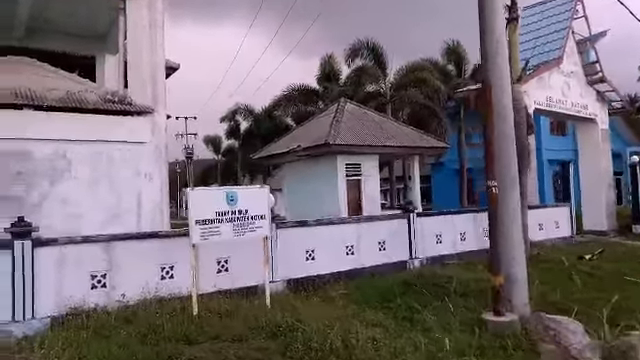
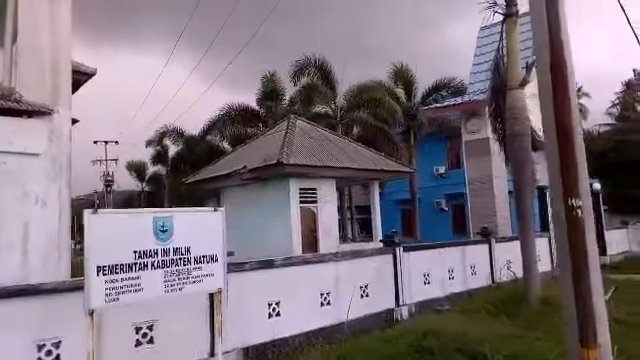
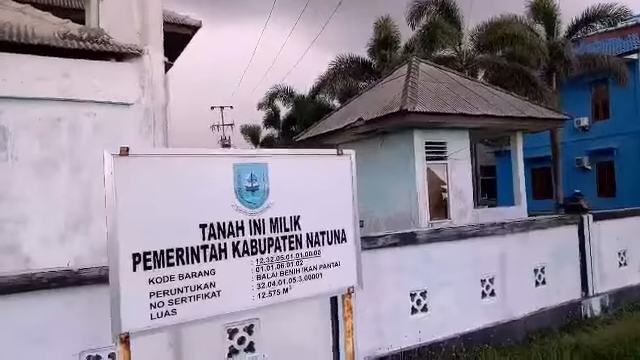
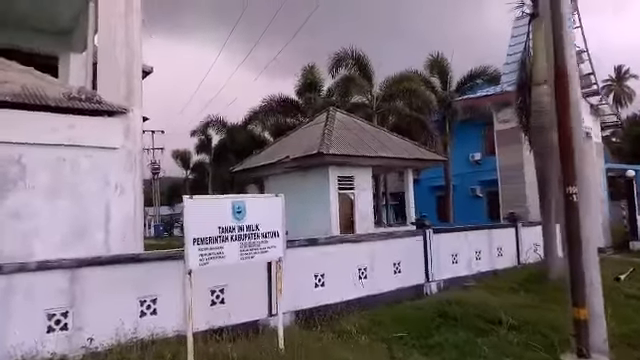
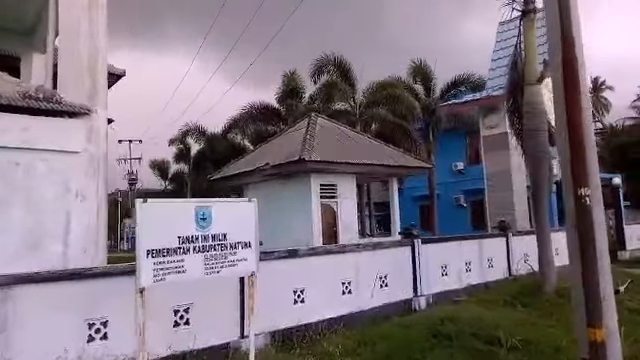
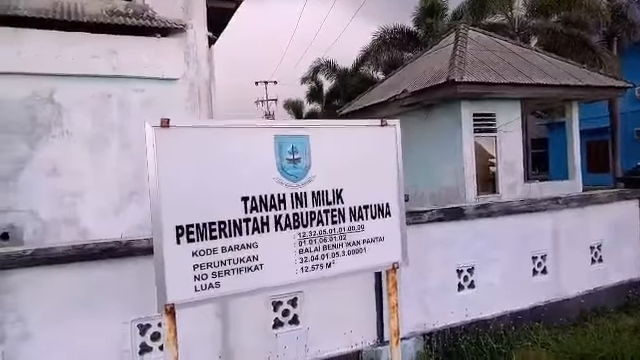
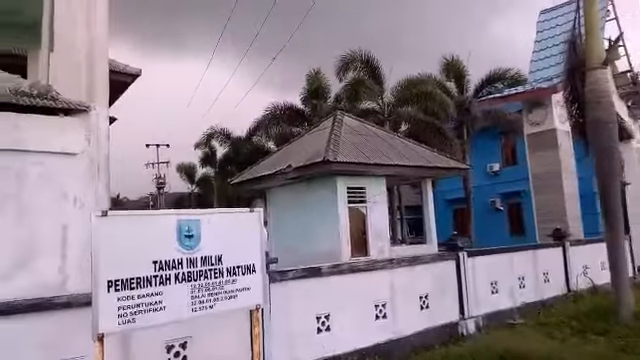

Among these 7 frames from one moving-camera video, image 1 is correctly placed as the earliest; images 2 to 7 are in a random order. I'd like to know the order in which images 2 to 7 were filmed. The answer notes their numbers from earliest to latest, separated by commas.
4, 5, 2, 7, 3, 6
